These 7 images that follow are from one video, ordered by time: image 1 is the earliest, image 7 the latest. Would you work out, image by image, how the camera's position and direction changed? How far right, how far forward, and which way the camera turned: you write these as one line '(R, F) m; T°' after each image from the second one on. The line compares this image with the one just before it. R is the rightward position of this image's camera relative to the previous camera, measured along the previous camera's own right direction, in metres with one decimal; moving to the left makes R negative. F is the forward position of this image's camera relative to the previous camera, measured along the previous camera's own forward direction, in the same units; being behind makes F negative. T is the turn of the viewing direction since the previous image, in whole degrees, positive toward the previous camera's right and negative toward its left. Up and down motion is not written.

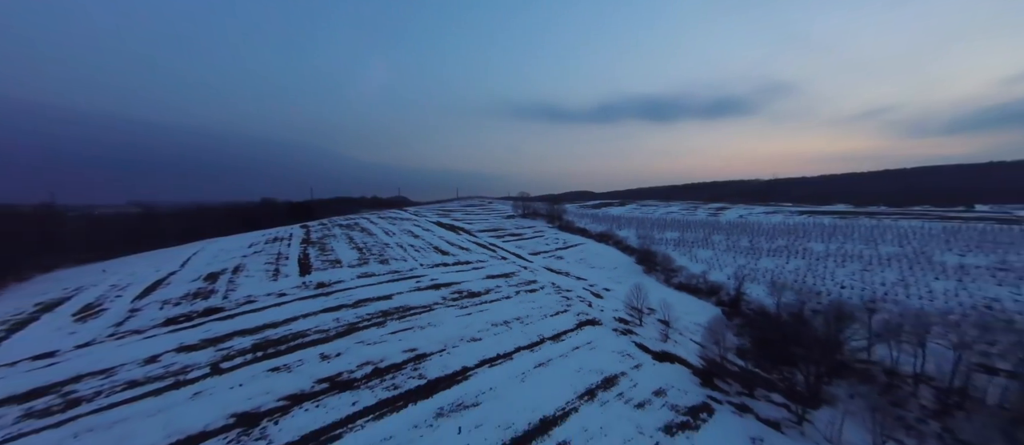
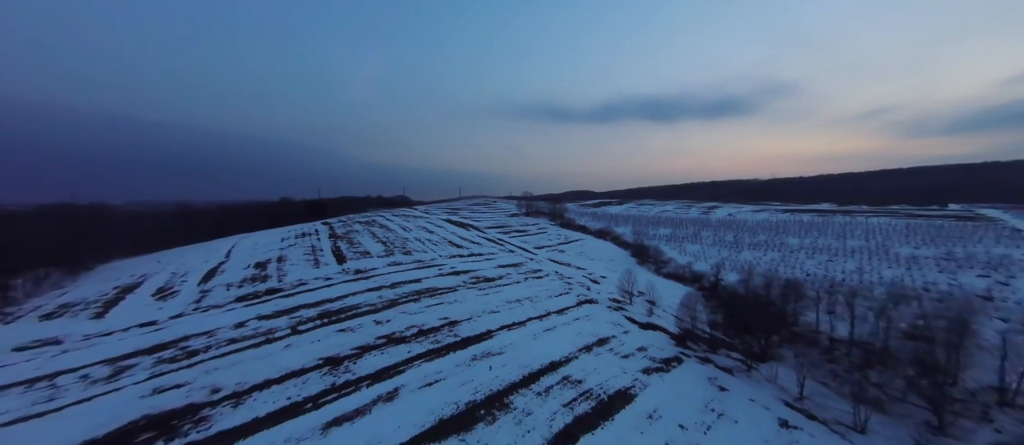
(-0.4, -1.7) m; 0°
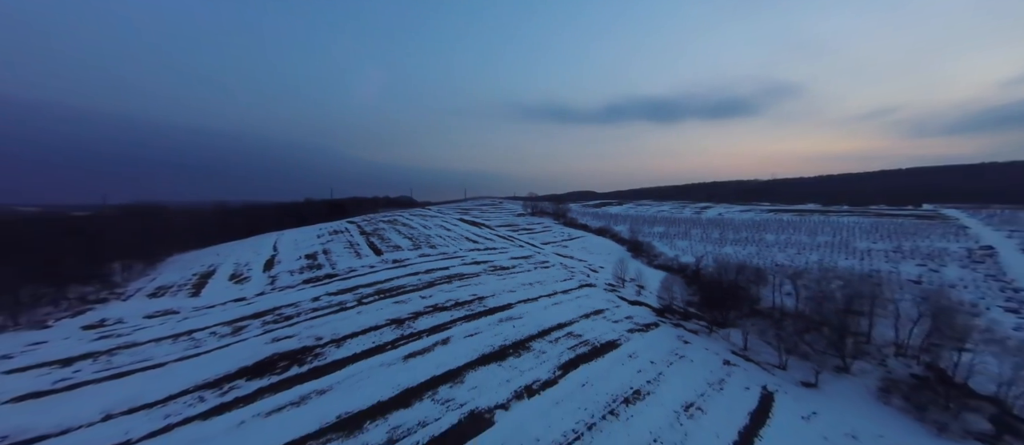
(-0.5, -2.3) m; 0°
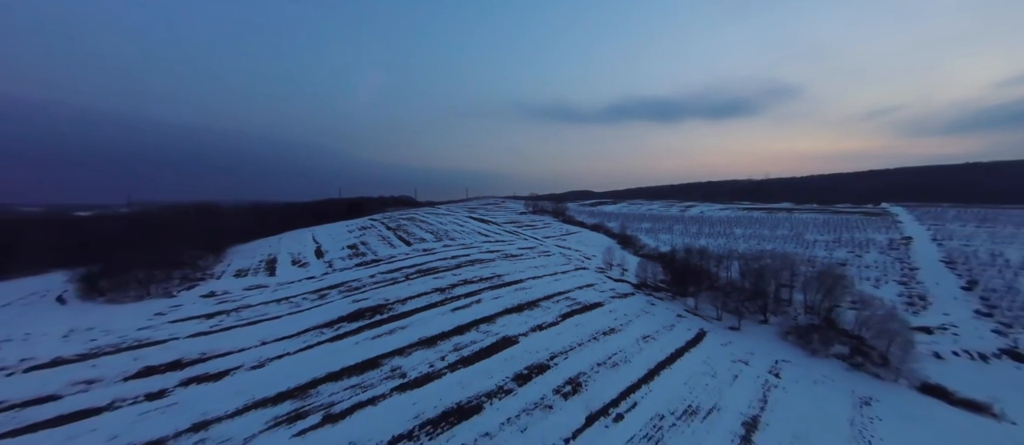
(-0.6, -3.2) m; 0°
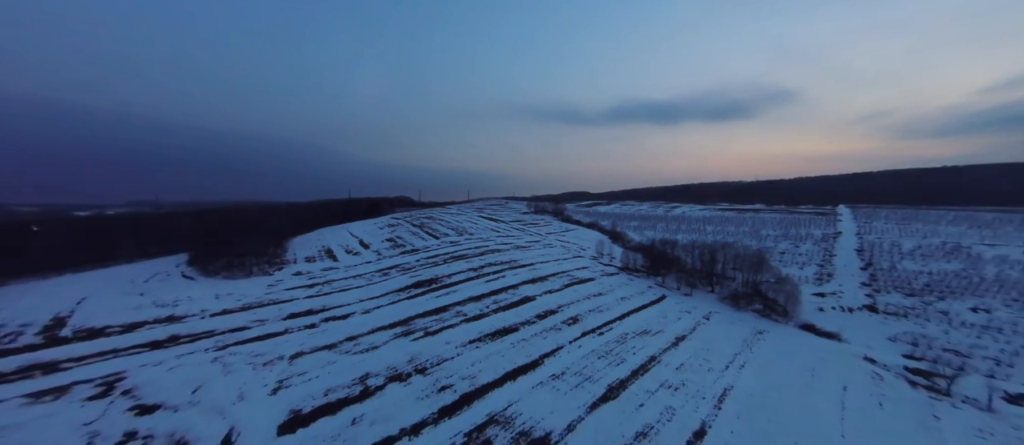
(-1.0, -4.1) m; +1°
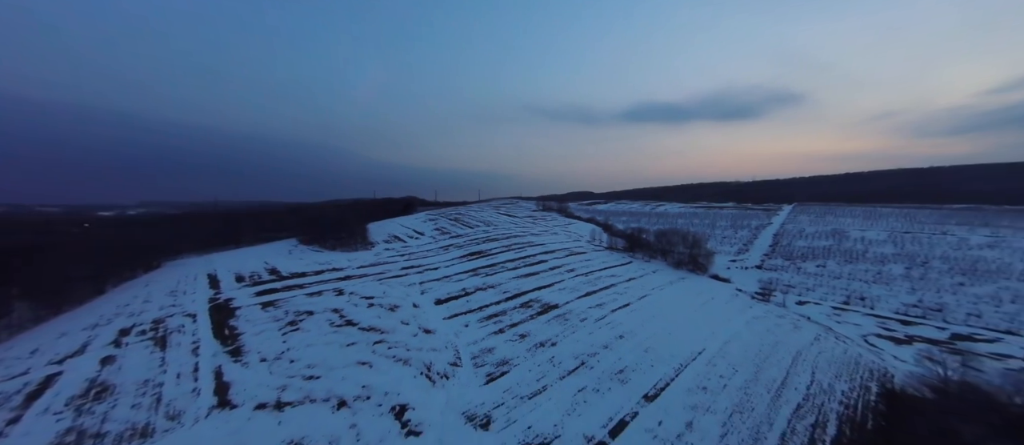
(-1.2, -8.1) m; -1°
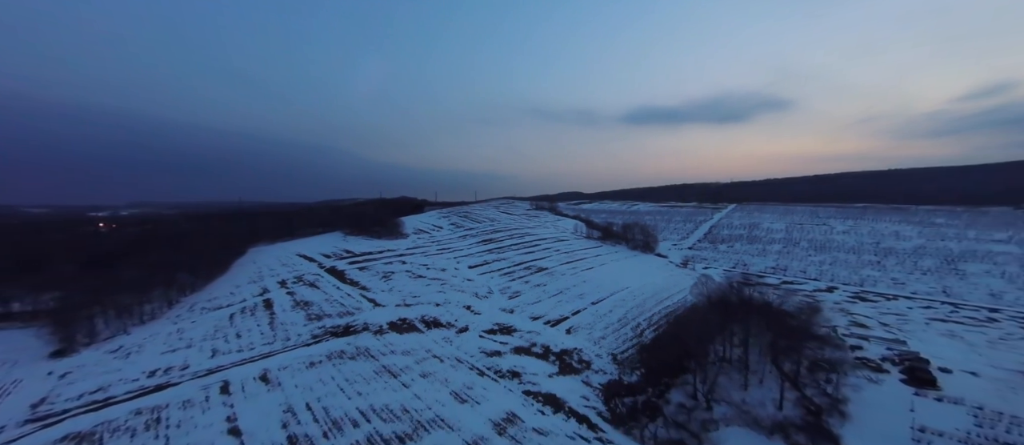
(-1.0, -8.5) m; +1°
